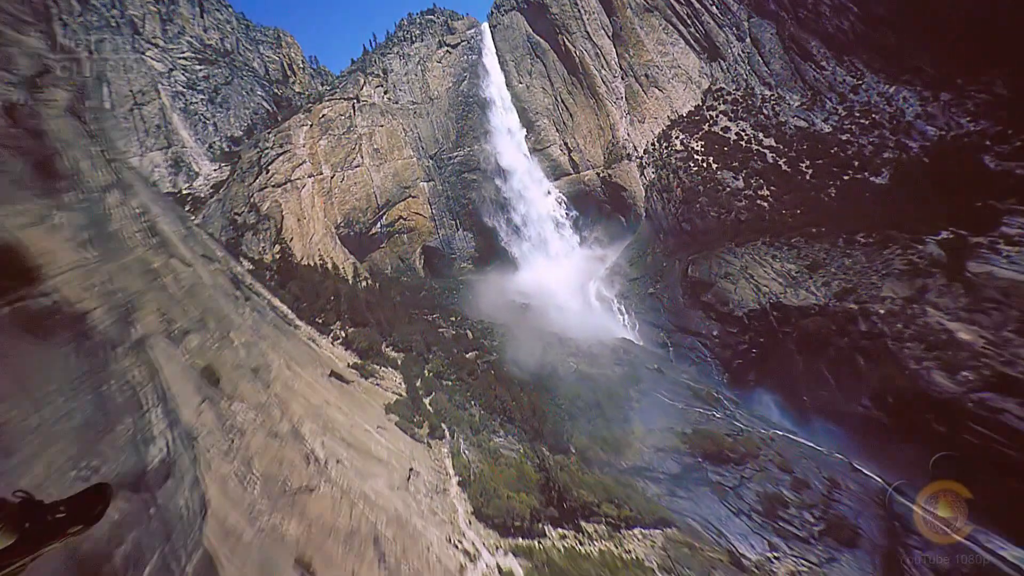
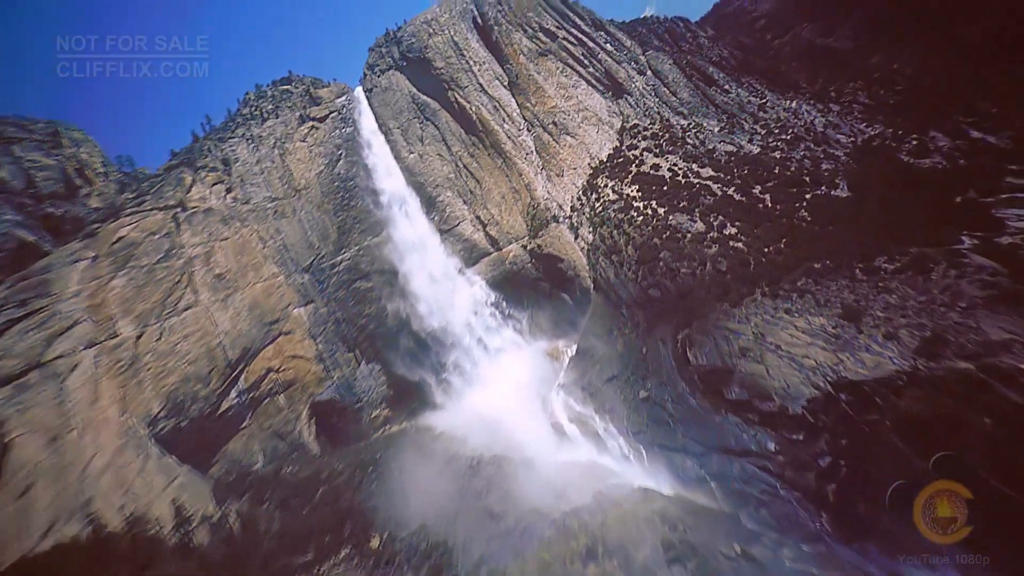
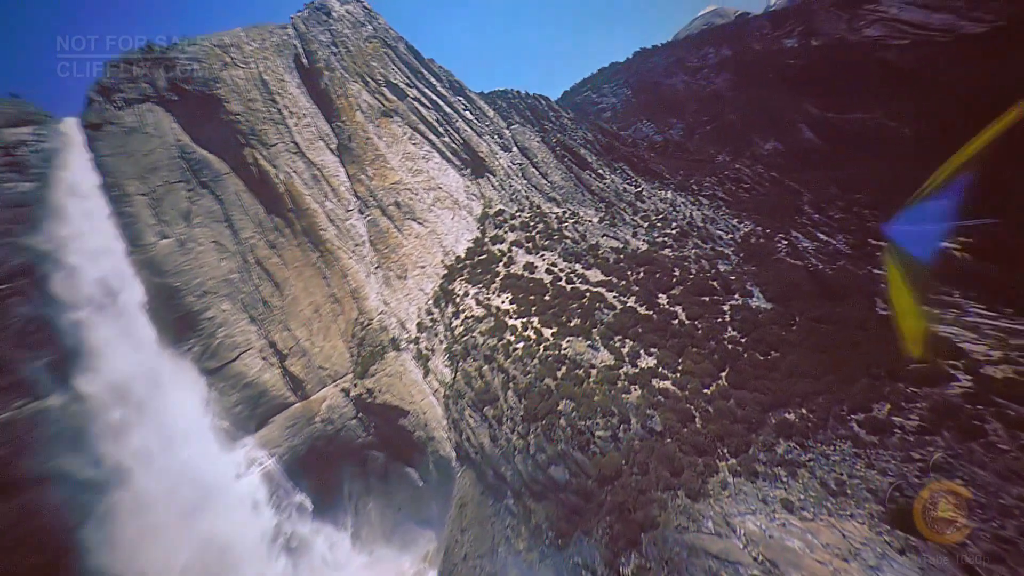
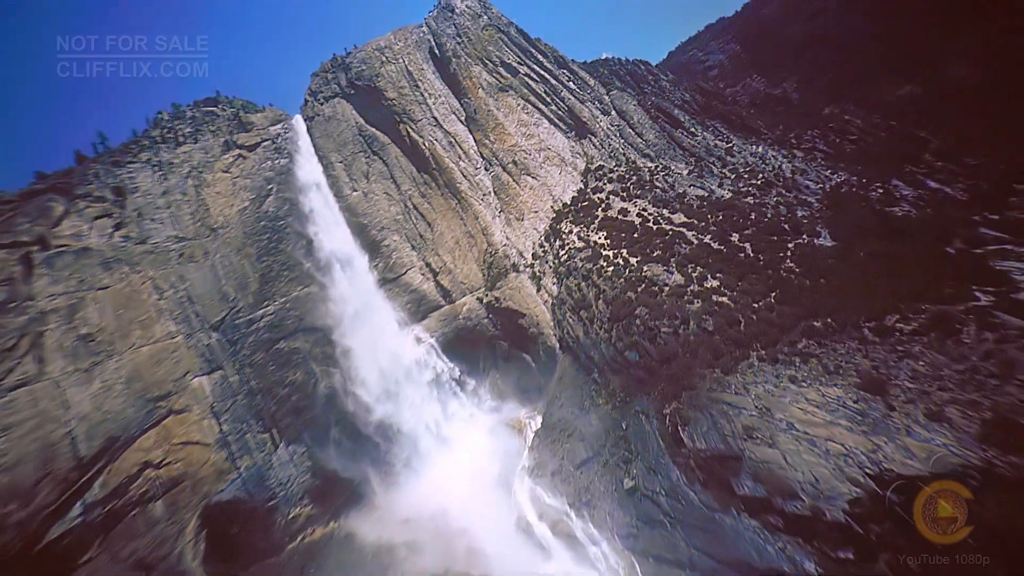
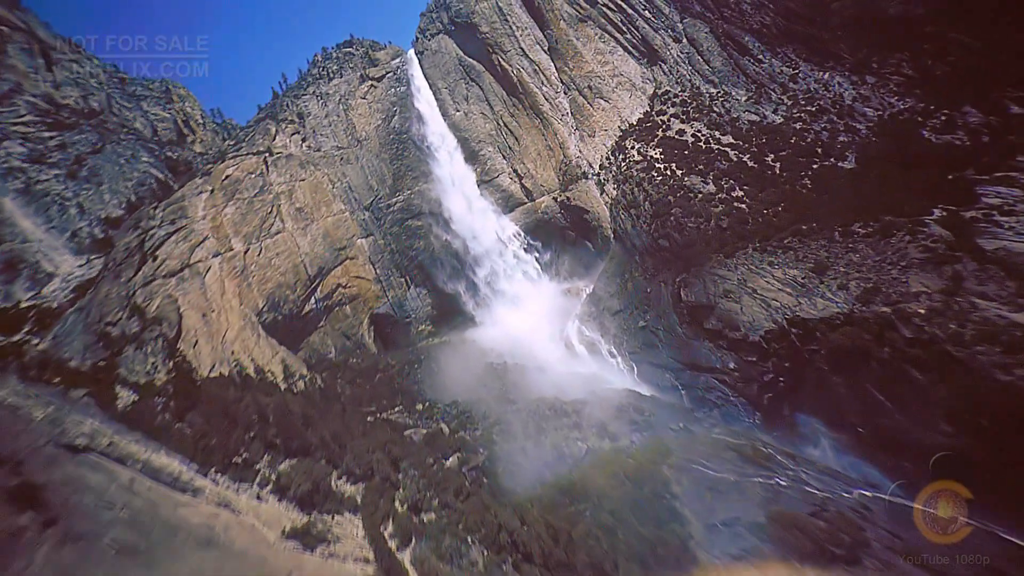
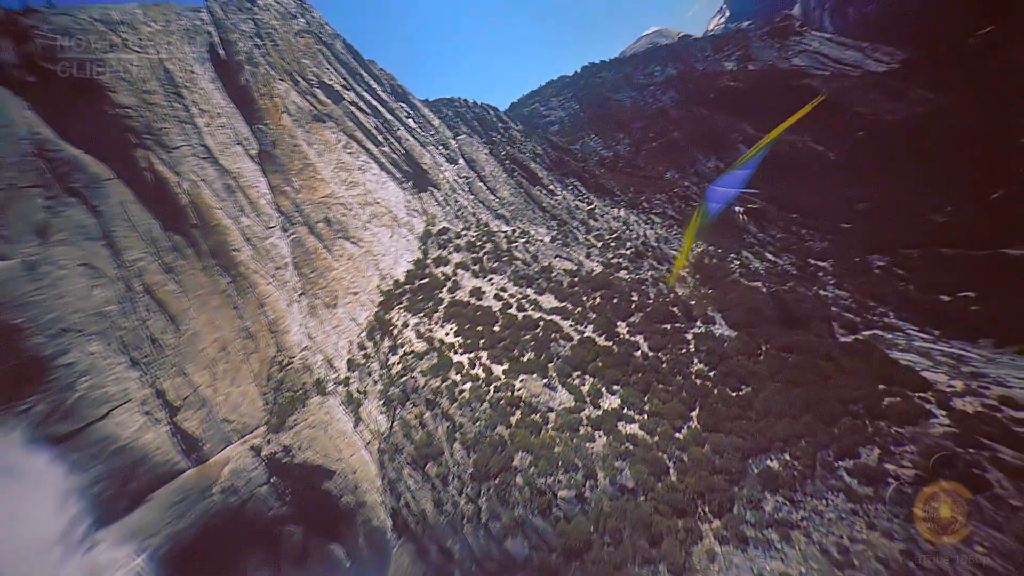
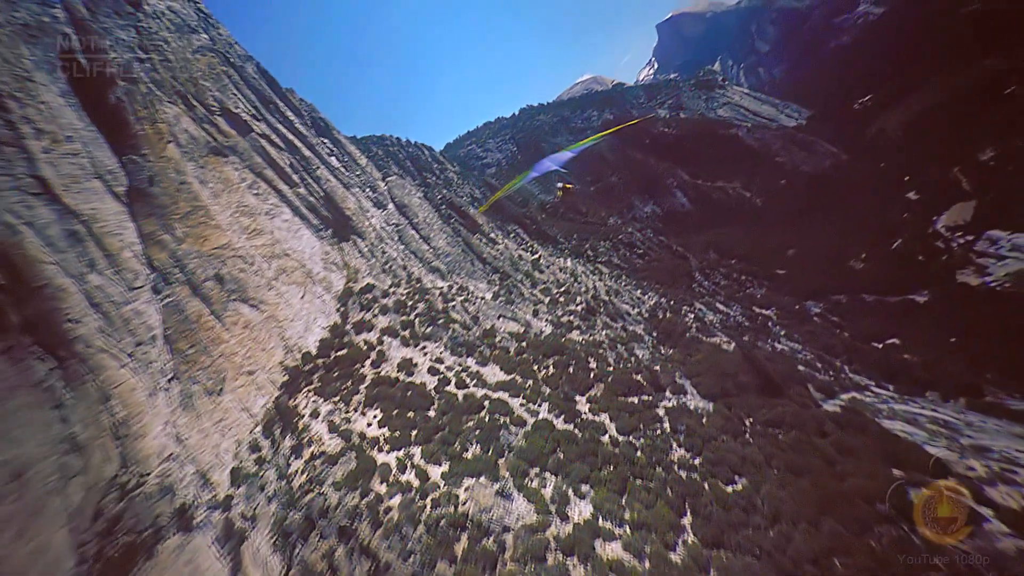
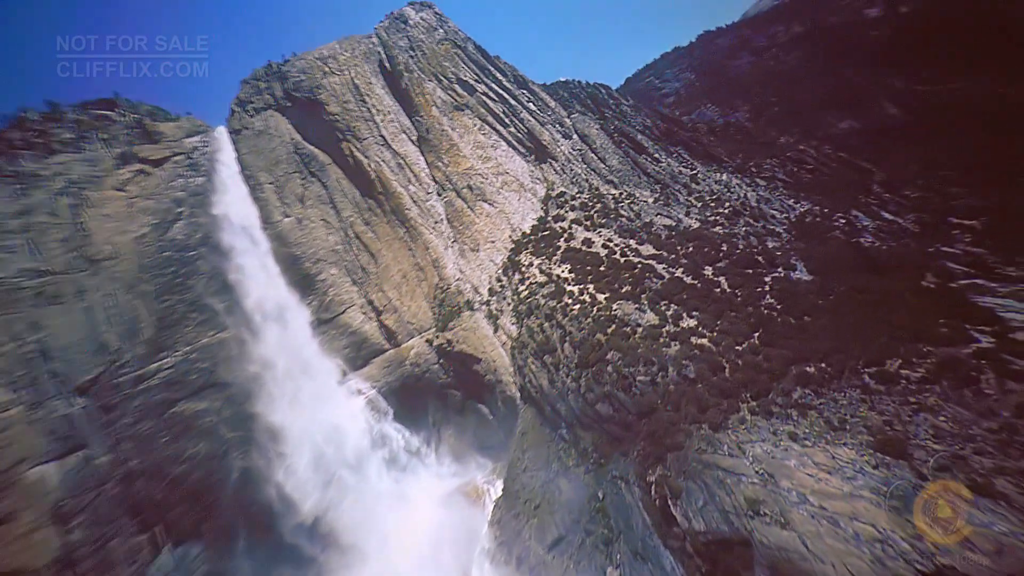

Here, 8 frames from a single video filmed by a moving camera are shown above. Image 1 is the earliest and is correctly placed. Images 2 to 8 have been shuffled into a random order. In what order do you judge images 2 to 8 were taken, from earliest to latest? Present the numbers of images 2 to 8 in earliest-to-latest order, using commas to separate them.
5, 2, 4, 8, 3, 6, 7
